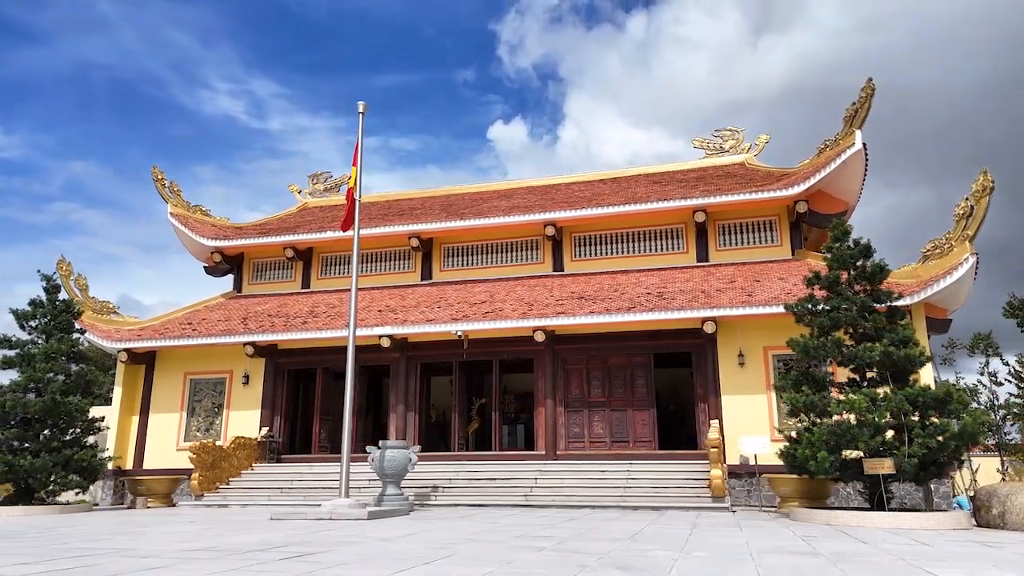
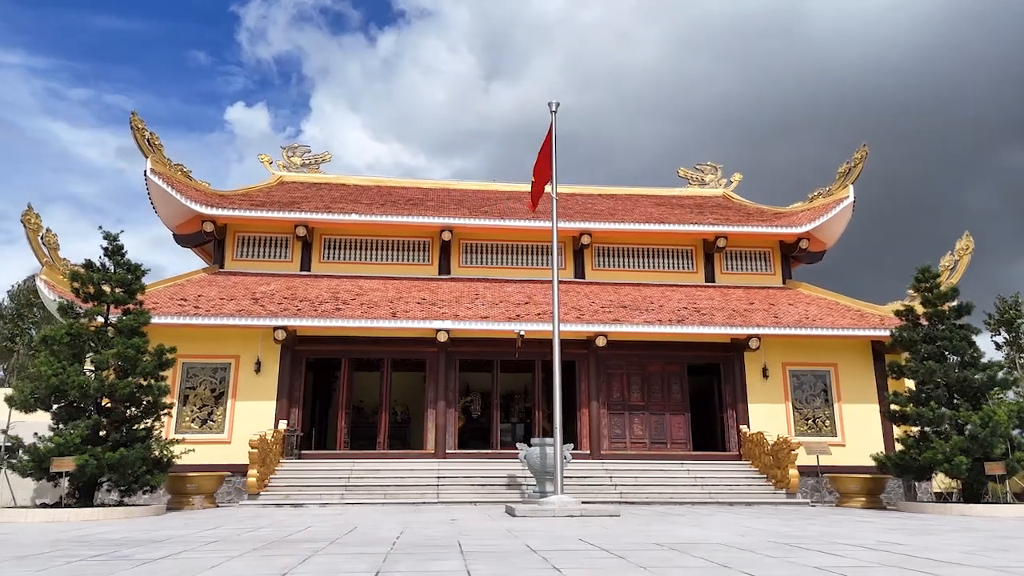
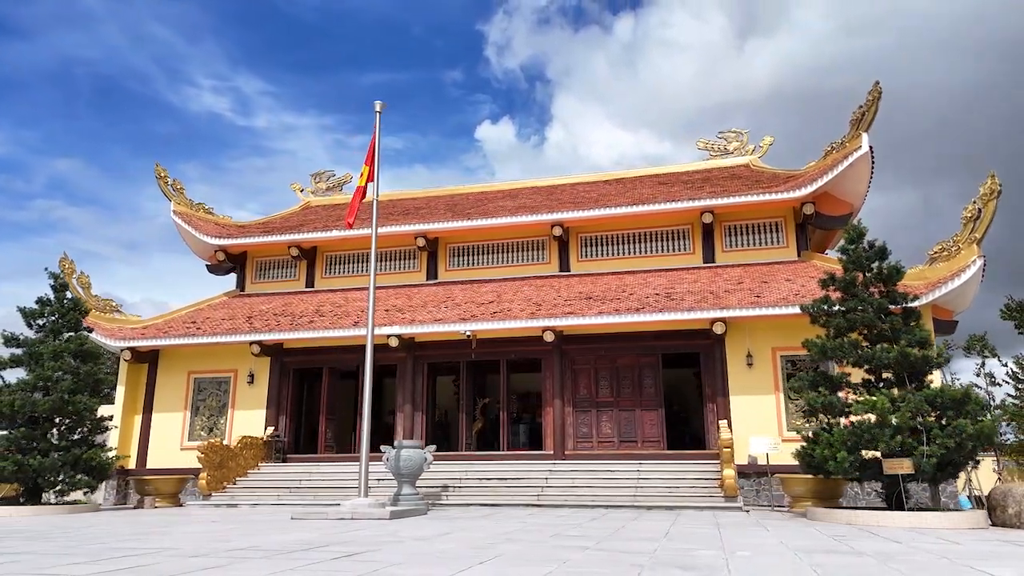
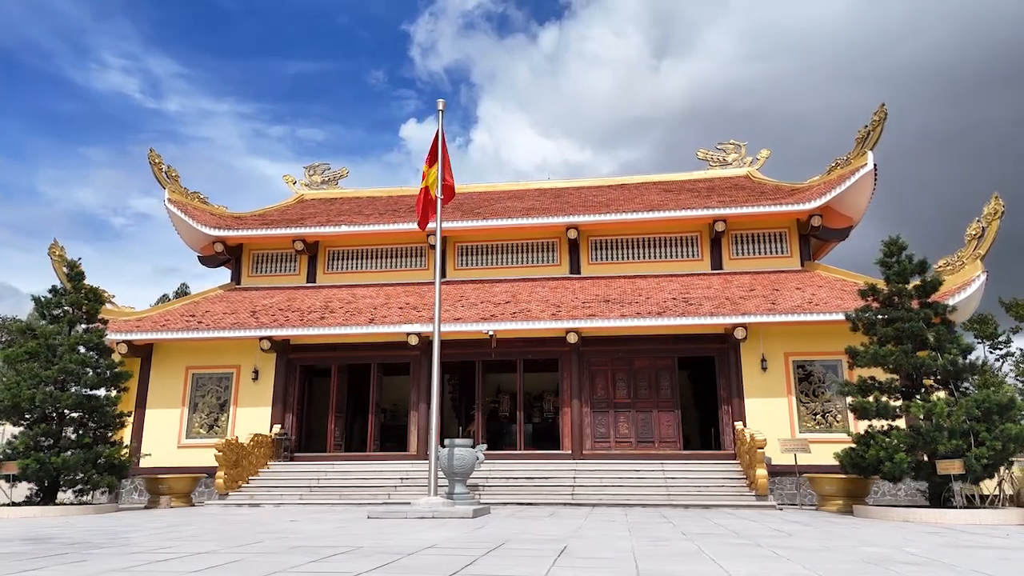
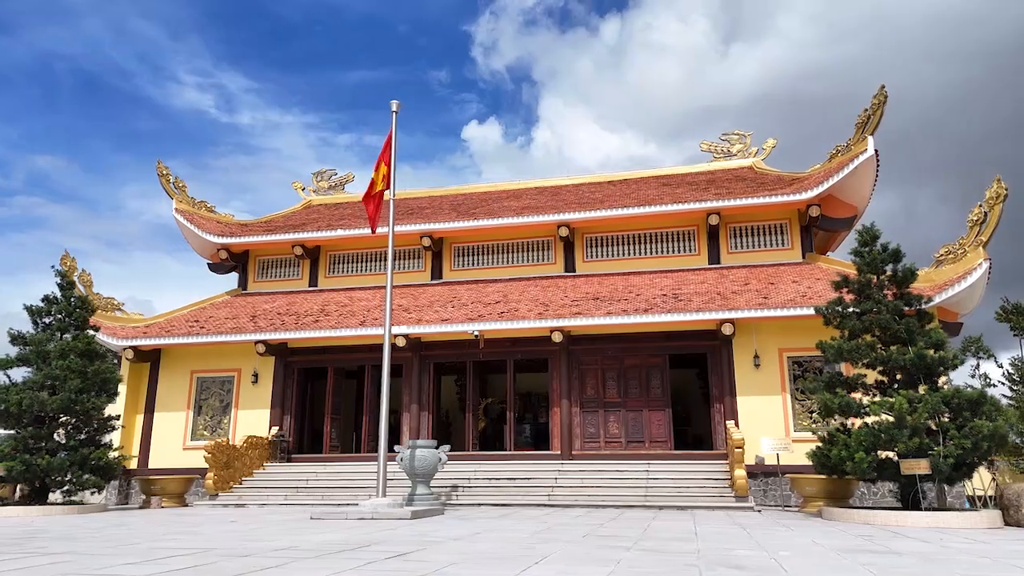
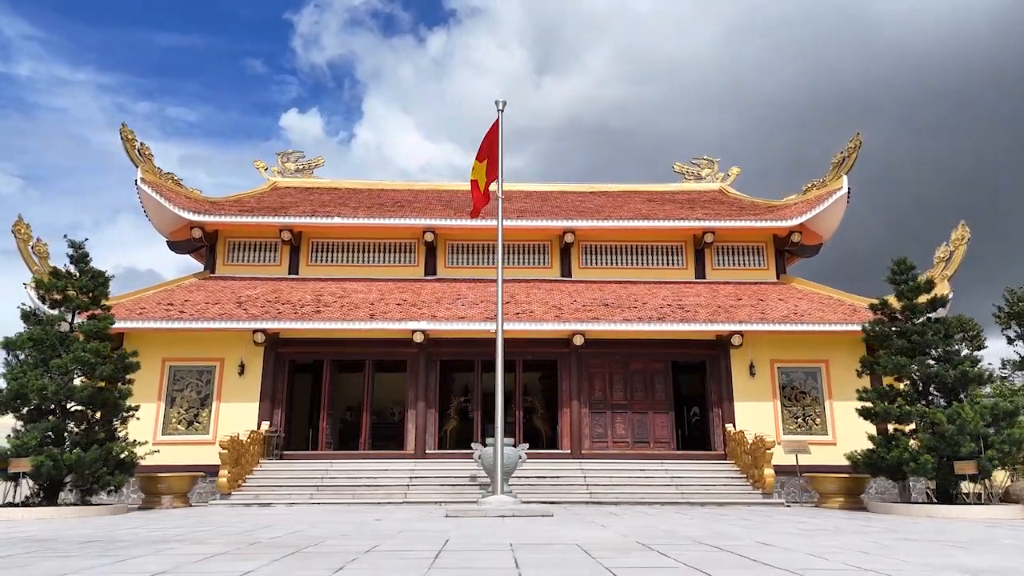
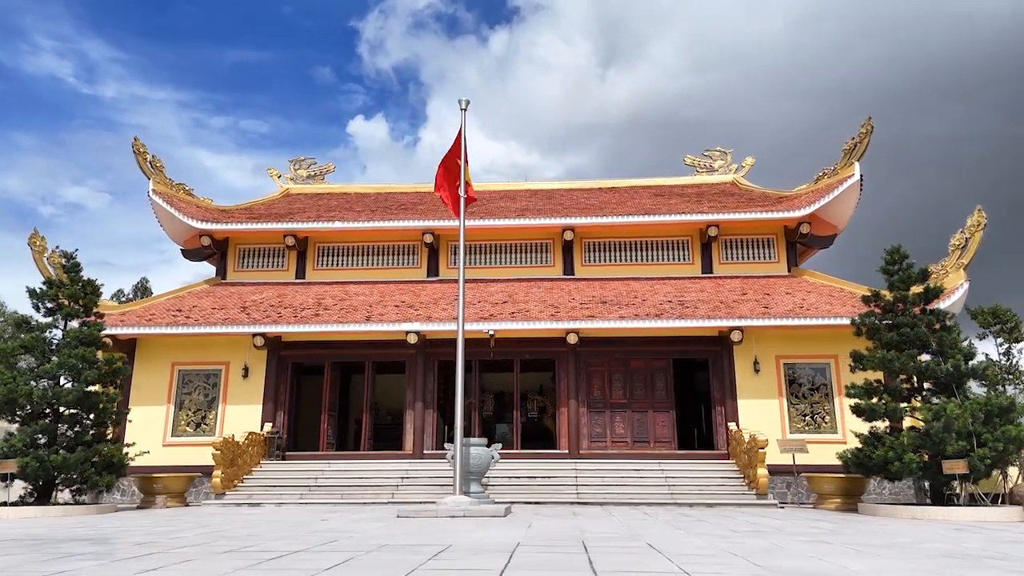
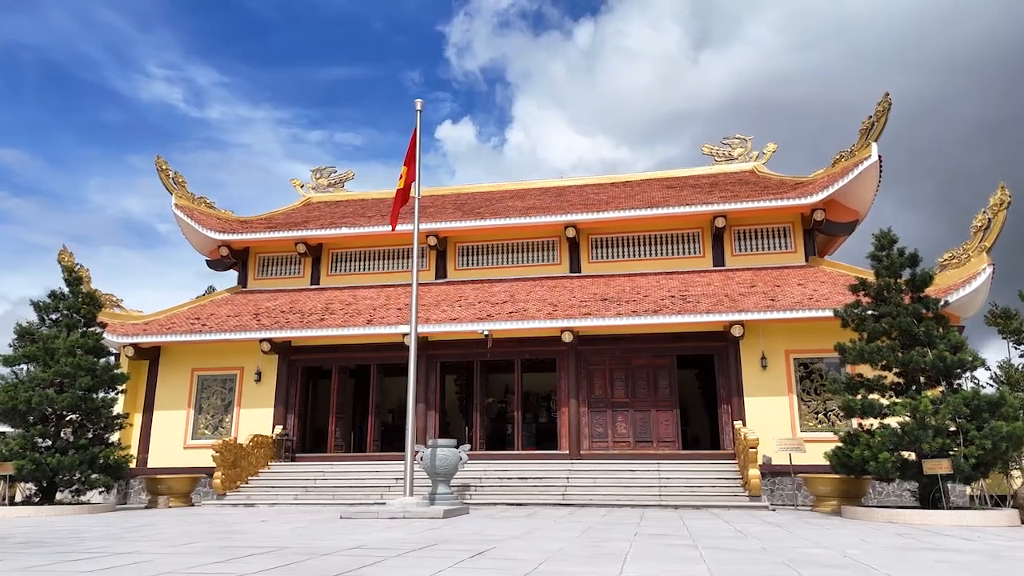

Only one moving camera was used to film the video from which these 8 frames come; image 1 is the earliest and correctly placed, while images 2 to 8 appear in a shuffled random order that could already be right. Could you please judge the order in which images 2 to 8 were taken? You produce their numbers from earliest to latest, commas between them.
3, 5, 8, 4, 7, 6, 2
